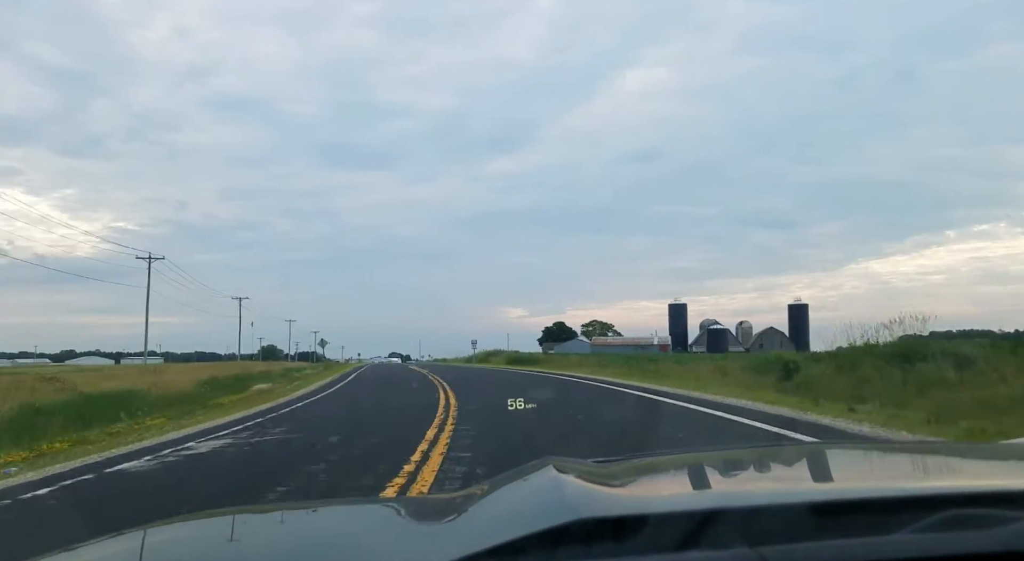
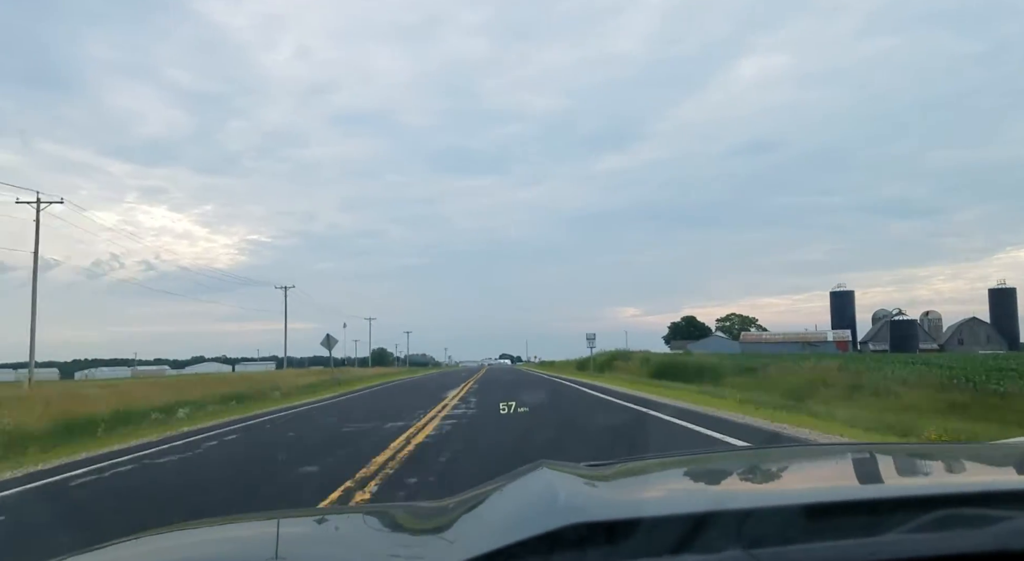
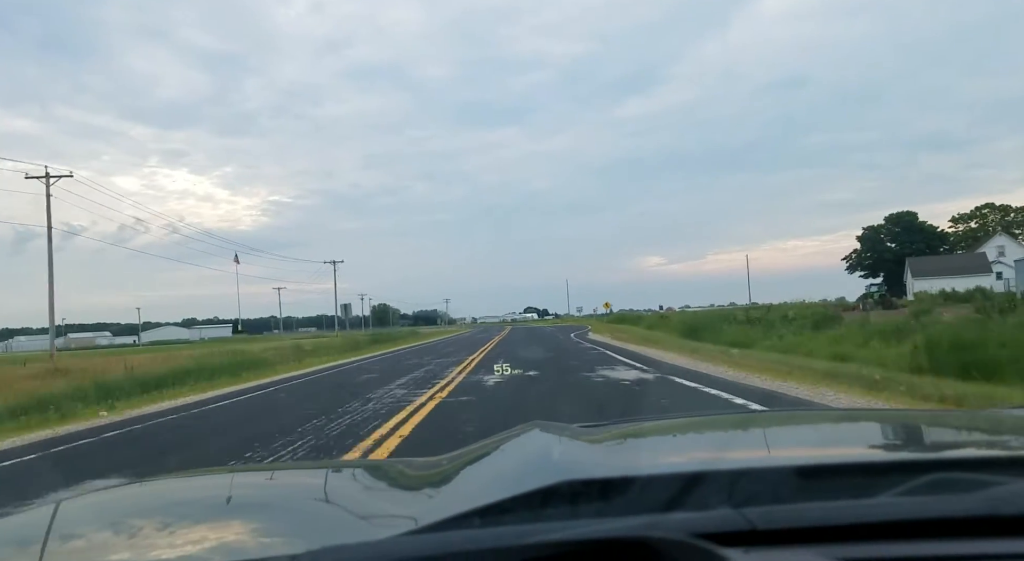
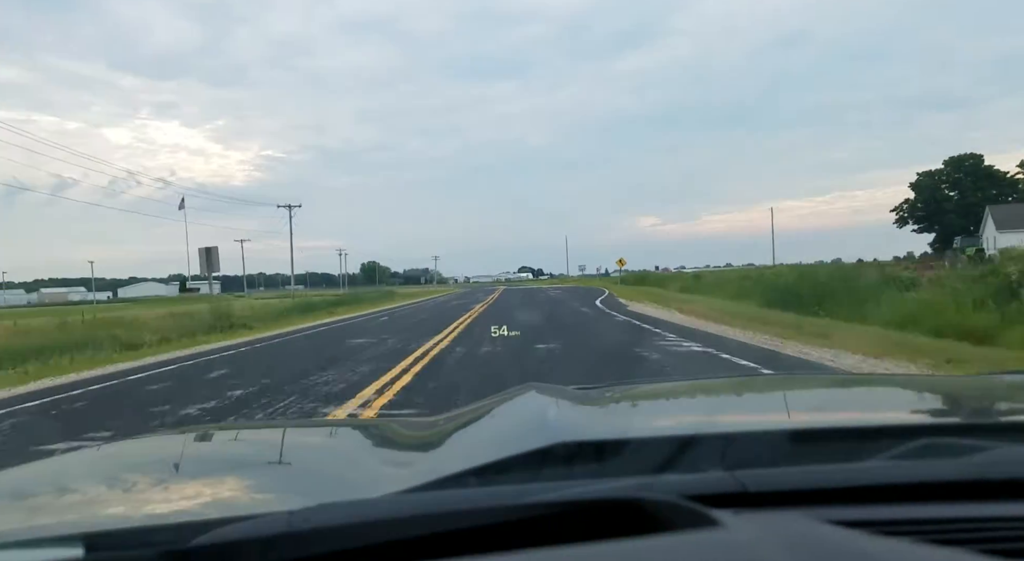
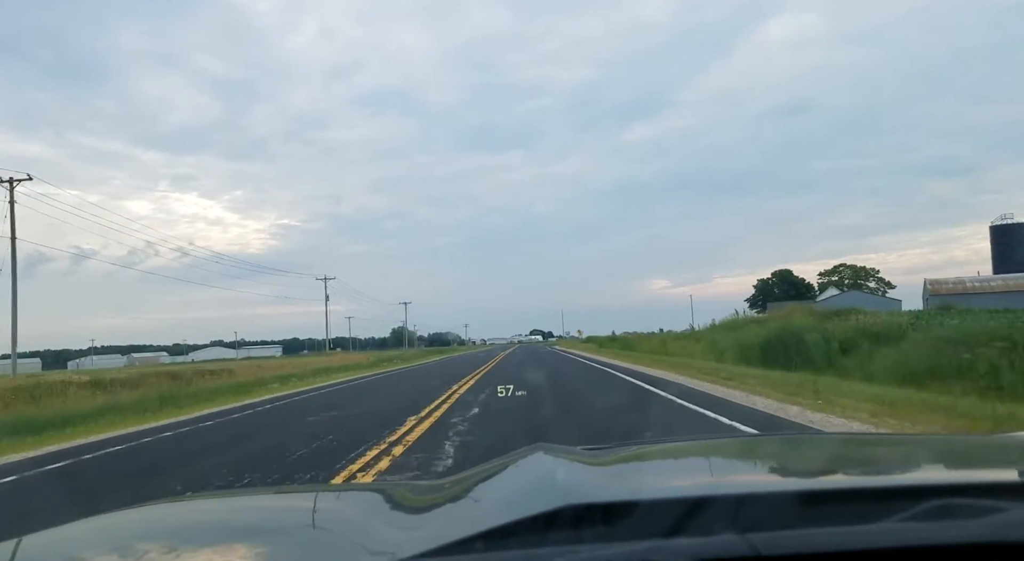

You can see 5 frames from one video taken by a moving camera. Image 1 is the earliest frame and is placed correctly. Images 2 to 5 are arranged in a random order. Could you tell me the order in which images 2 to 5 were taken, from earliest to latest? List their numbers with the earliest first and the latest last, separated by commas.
2, 5, 3, 4
